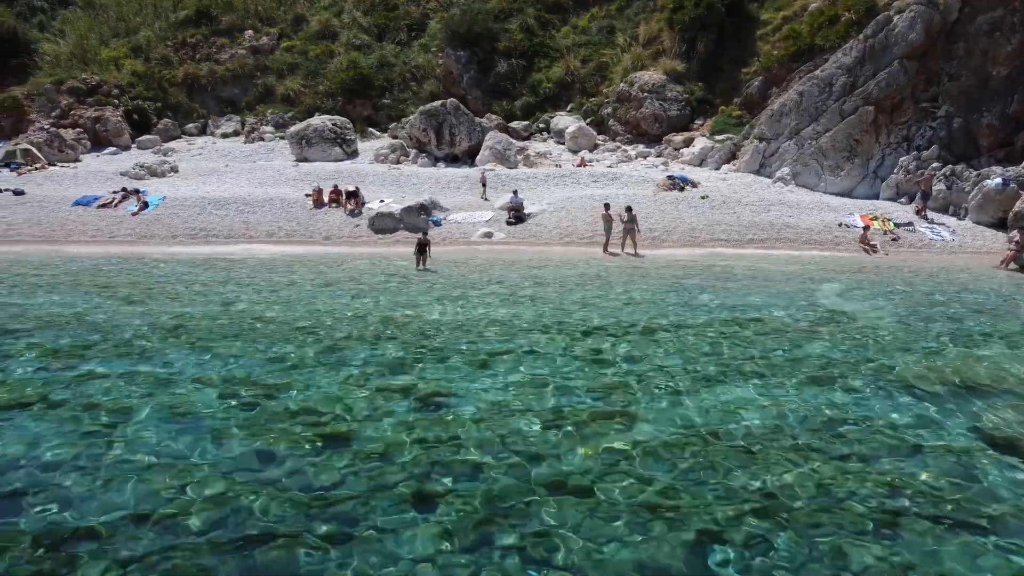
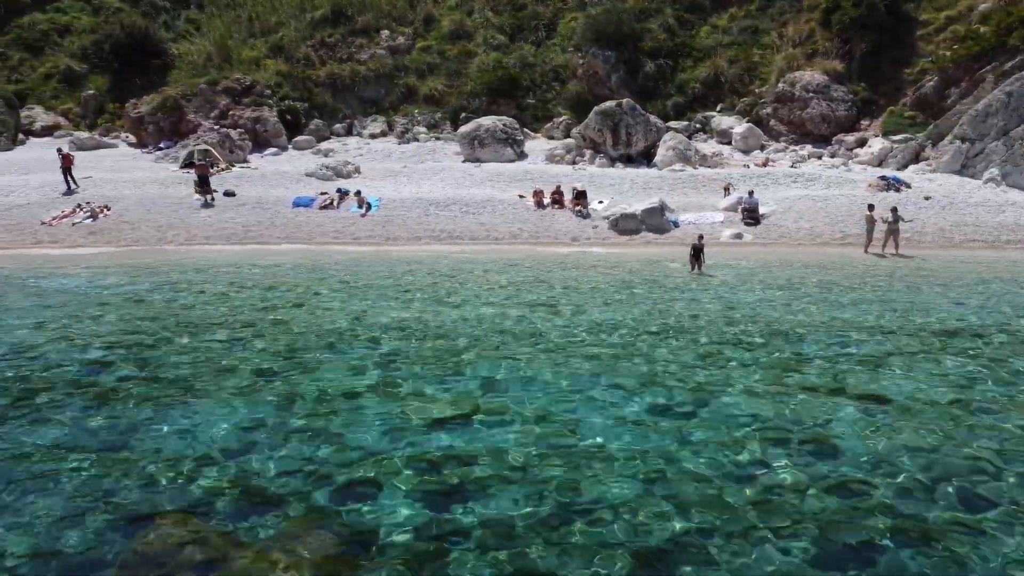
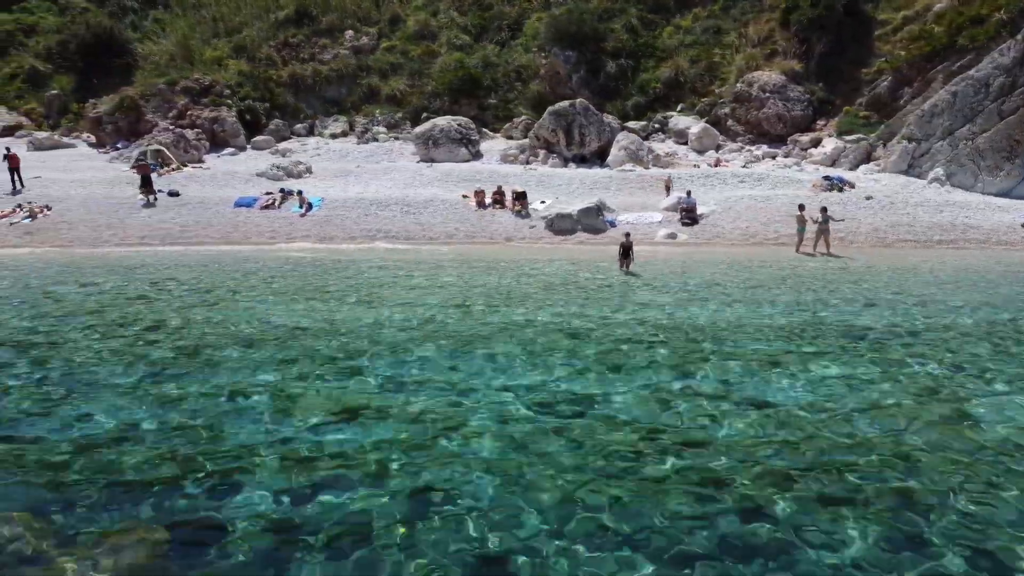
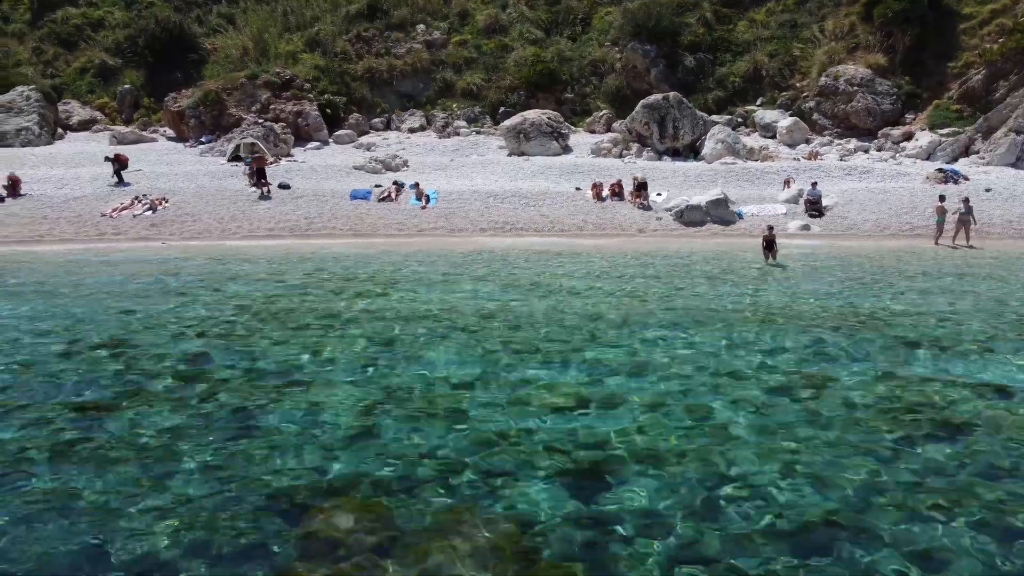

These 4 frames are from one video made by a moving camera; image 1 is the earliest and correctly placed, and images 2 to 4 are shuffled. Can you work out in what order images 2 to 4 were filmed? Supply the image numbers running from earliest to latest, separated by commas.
3, 2, 4
